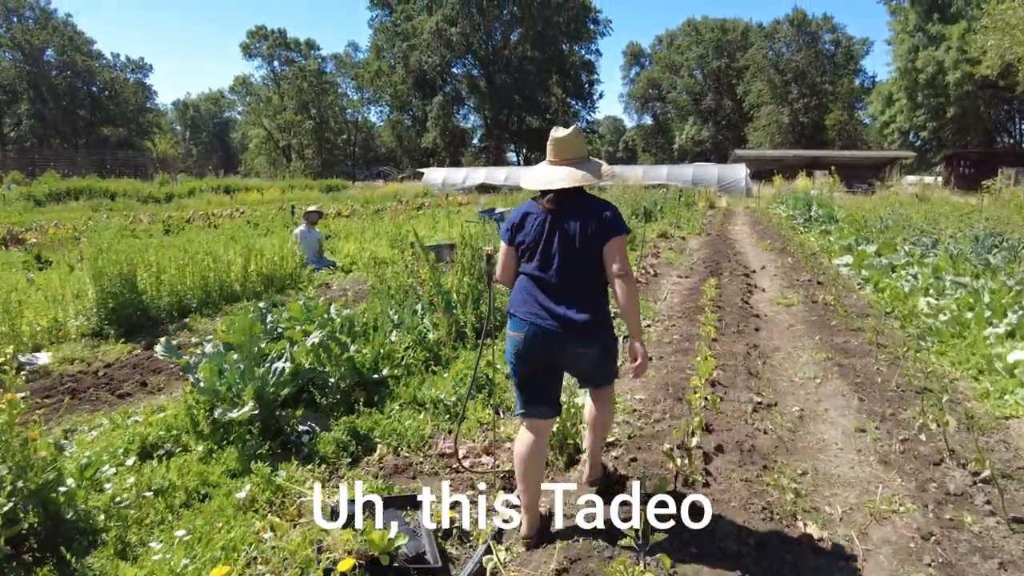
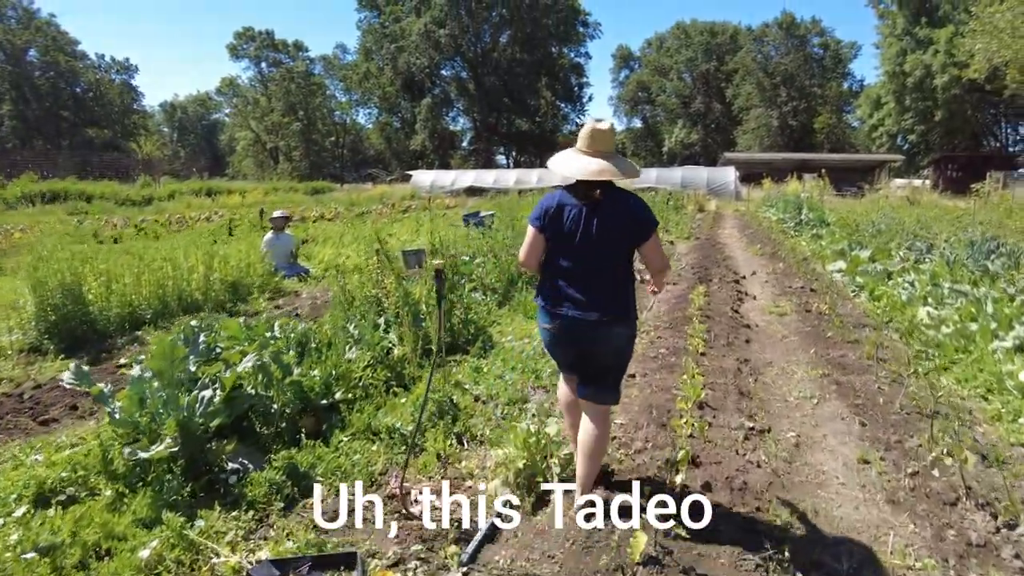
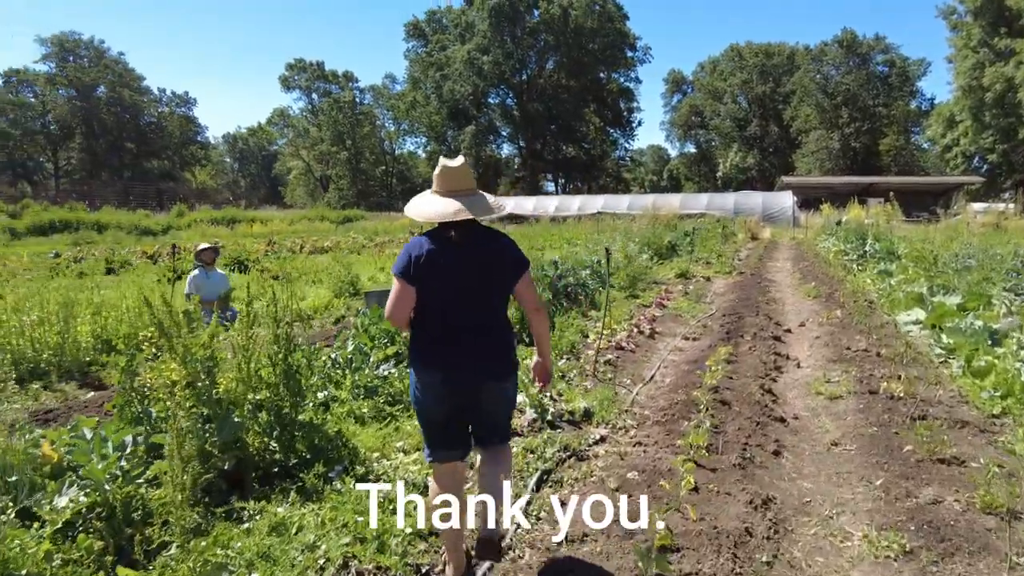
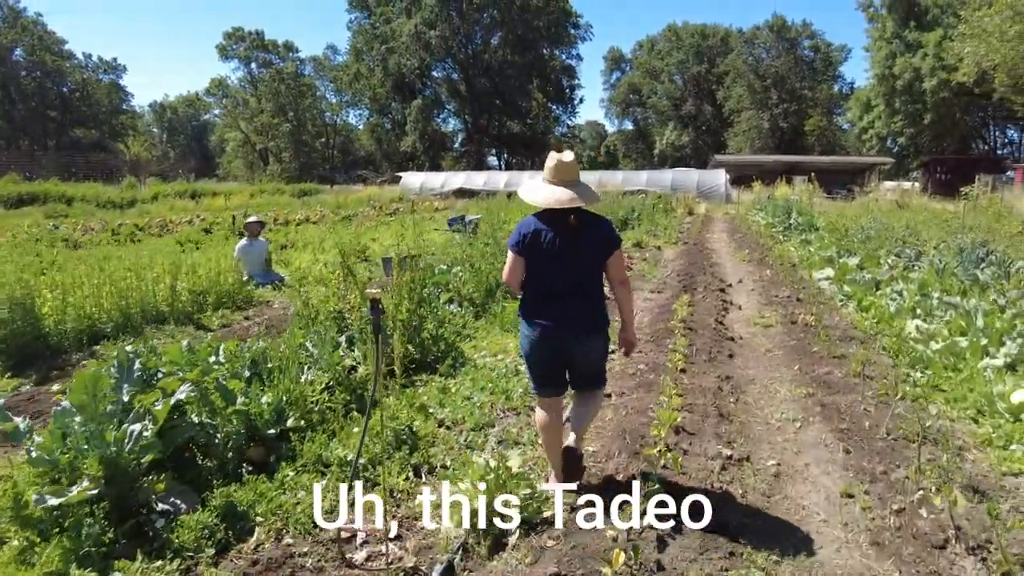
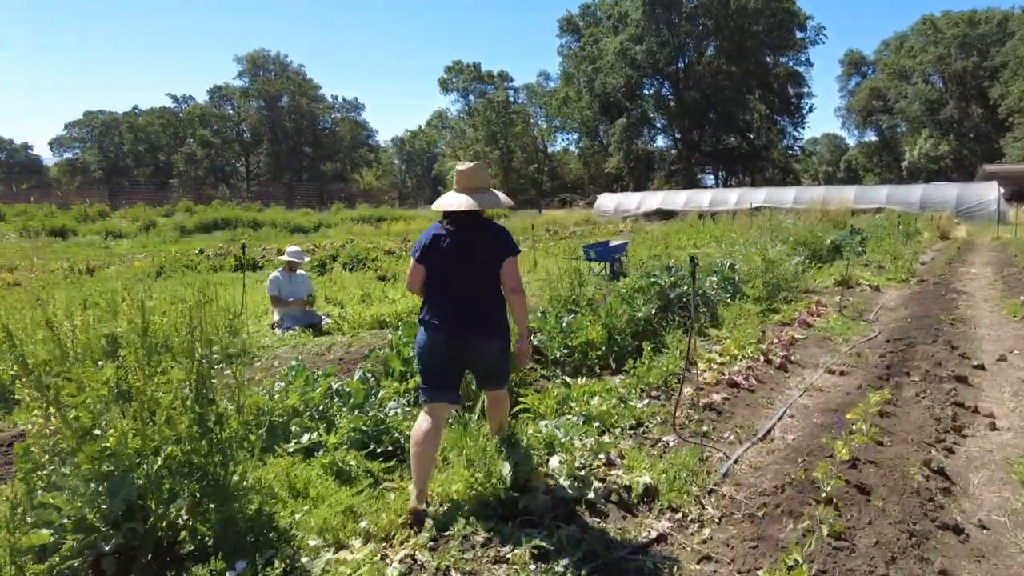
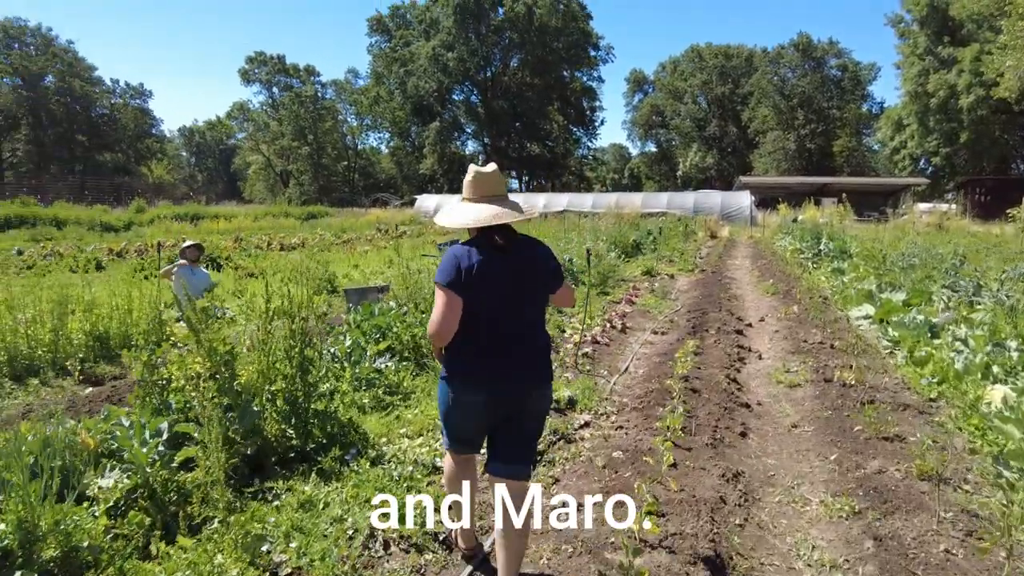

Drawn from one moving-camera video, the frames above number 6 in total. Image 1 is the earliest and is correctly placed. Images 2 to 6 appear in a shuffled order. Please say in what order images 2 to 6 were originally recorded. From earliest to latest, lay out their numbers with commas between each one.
2, 4, 6, 3, 5
